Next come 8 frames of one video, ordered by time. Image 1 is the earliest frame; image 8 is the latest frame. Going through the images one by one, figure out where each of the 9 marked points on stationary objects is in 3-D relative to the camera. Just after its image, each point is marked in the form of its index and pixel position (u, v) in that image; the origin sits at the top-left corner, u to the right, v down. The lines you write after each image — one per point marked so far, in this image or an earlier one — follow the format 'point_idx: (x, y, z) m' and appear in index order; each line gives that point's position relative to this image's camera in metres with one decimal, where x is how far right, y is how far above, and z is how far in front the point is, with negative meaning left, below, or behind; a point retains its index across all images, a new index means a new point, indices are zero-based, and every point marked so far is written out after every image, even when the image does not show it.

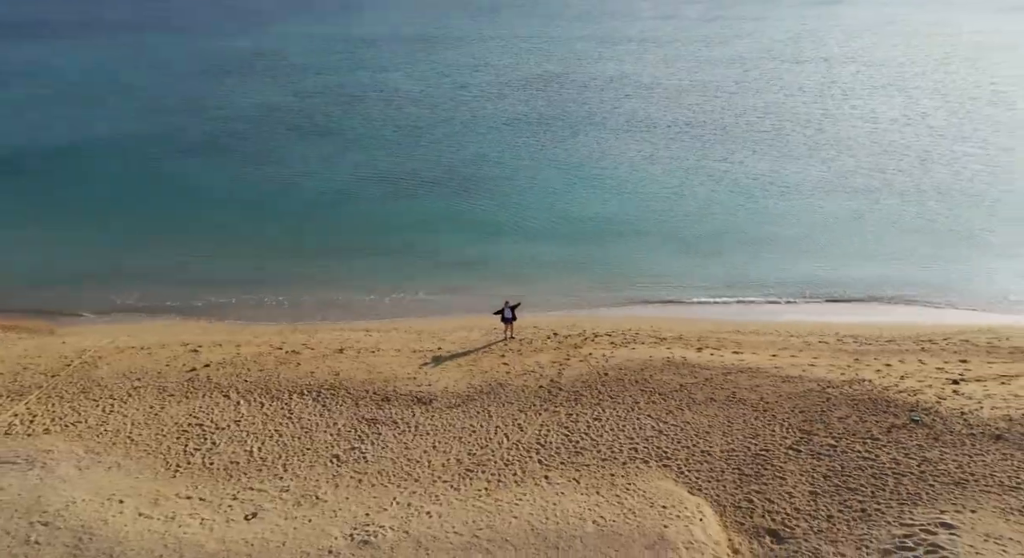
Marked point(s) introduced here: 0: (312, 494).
0: (-2.9, -3.2, +10.1) m
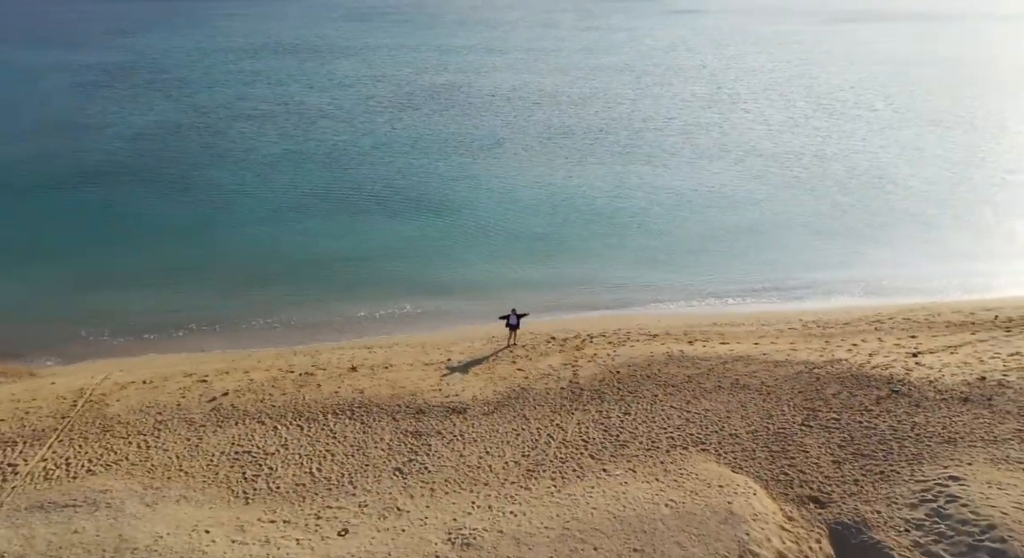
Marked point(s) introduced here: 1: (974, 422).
0: (-1.7, -3.4, +10.2) m
1: (+9.5, -2.9, +13.7) m
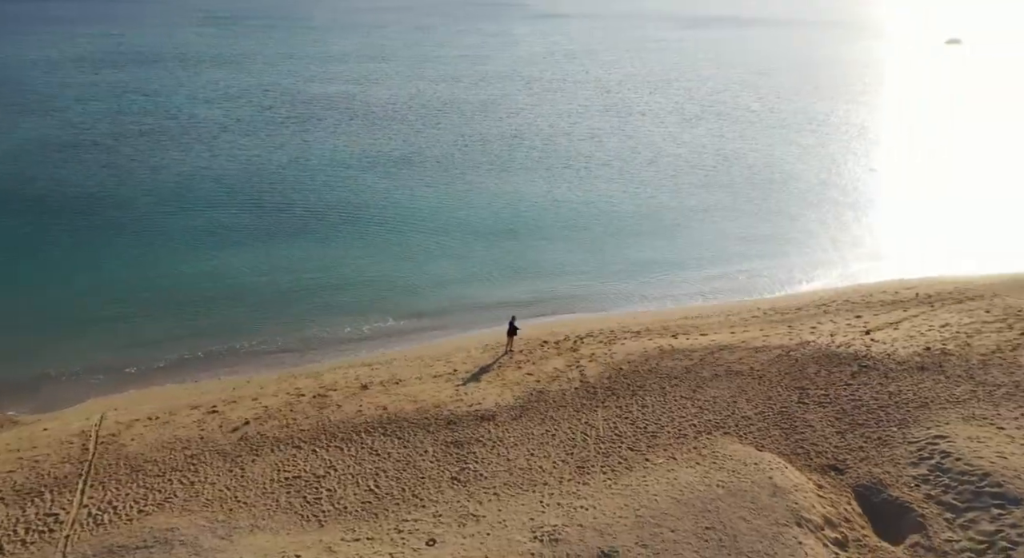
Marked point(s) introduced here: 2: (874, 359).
0: (-0.7, -3.6, +10.5) m
1: (+9.9, -2.5, +15.6) m
2: (+9.2, -2.0, +17.1) m
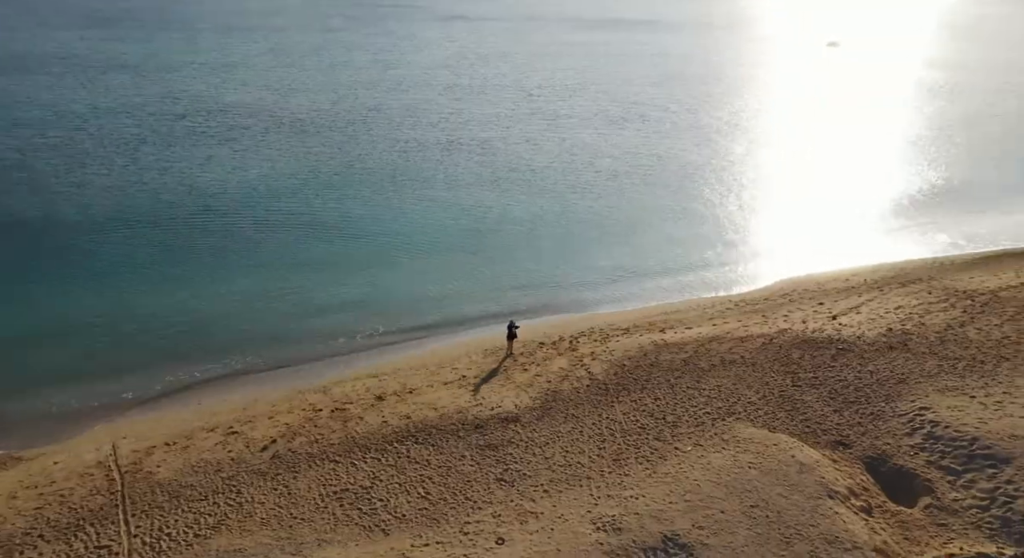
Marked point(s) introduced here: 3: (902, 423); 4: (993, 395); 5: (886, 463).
0: (+0.2, -3.7, +10.9) m
1: (+10.1, -2.2, +17.1) m
2: (+9.2, -1.7, +18.6) m
3: (+8.1, -3.0, +14.1) m
4: (+11.1, -2.7, +15.4) m
5: (+7.1, -3.5, +12.9) m
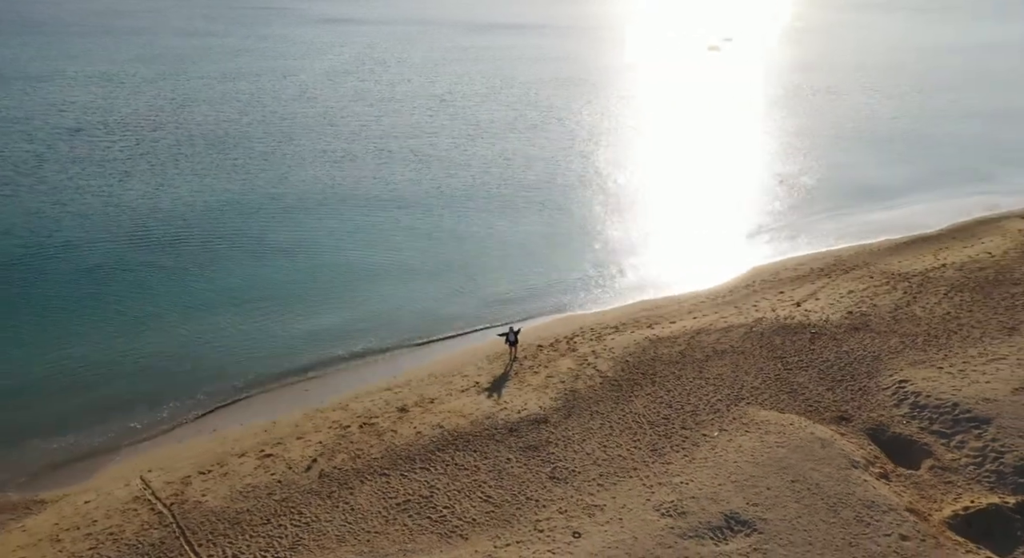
0: (+1.3, -3.8, +11.4) m
1: (+10.2, -1.8, +18.8) m
2: (+9.2, -1.4, +20.2) m
3: (+8.7, -2.7, +15.6) m
4: (+11.4, -2.2, +17.3) m
5: (+7.9, -3.2, +14.3) m
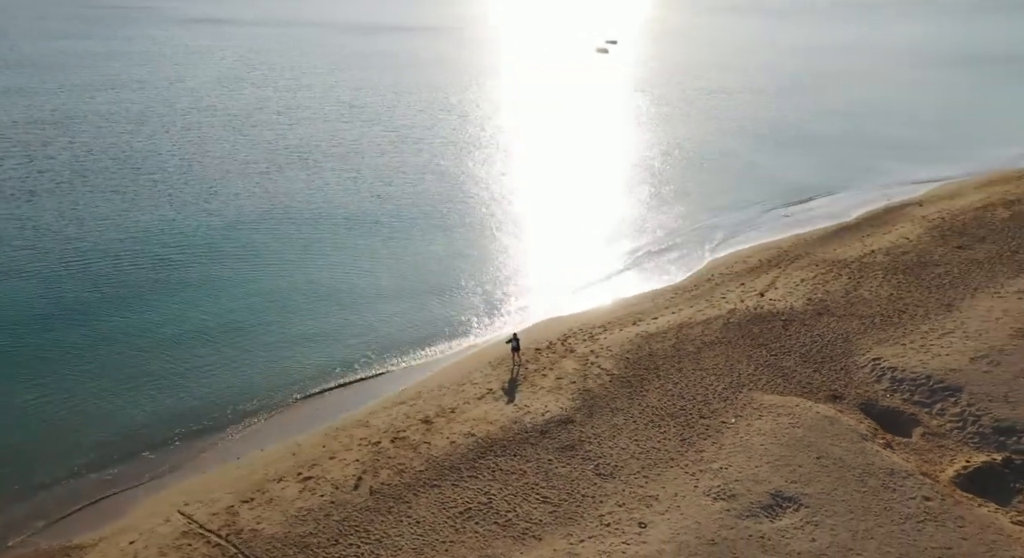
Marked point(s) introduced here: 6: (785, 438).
0: (+2.3, -3.9, +12.1) m
1: (+10.1, -1.5, +20.6) m
2: (+8.9, -1.1, +21.8) m
3: (+9.1, -2.4, +17.2) m
4: (+11.5, -1.8, +19.2) m
5: (+8.4, -3.0, +15.7) m
6: (+5.5, -3.2, +13.8) m
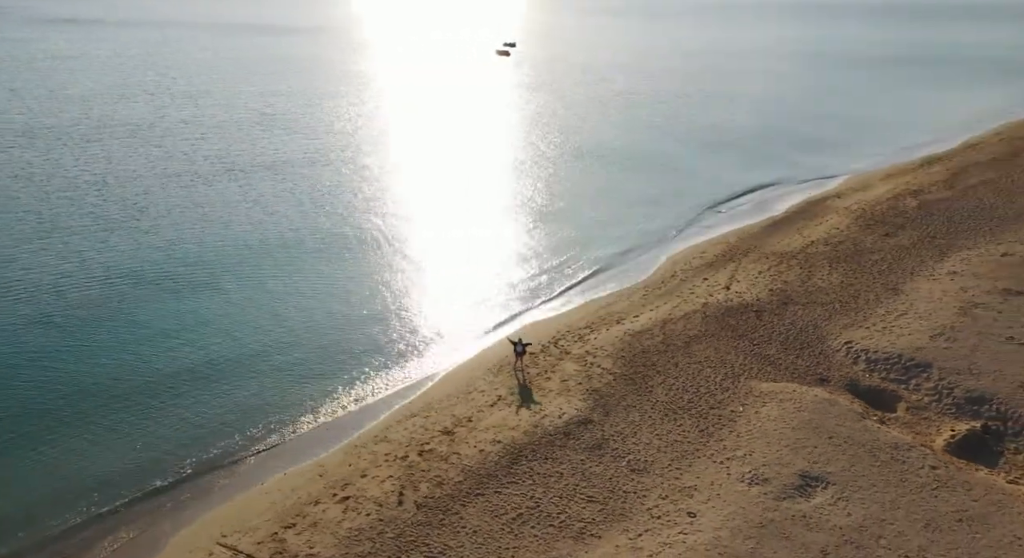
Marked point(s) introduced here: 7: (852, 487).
0: (+3.2, -3.9, +12.7) m
1: (+9.7, -1.2, +22.1) m
2: (+8.4, -0.9, +23.1) m
3: (+9.2, -2.1, +18.6) m
4: (+11.4, -1.4, +20.9) m
5: (+8.7, -2.7, +17.1) m
6: (+6.1, -3.1, +14.7) m
7: (+6.2, -3.8, +12.3) m
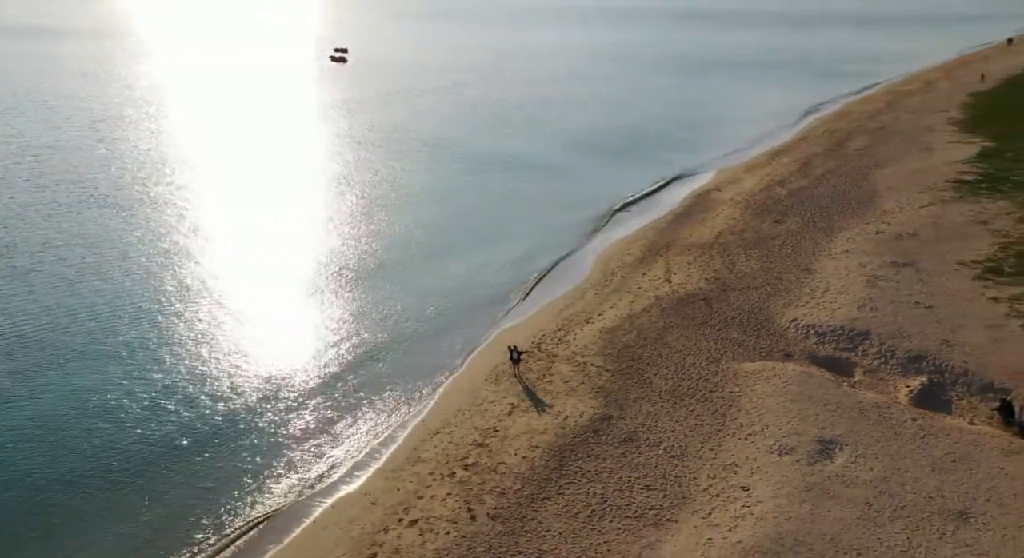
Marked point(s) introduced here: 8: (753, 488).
0: (+4.4, -3.9, +14.1) m
1: (+8.7, -0.7, +24.5) m
2: (+7.1, -0.6, +25.3) m
3: (+8.9, -1.7, +21.0) m
4: (+10.5, -0.8, +23.8) m
5: (+8.8, -2.3, +19.5) m
6: (+6.8, -2.8, +16.7) m
7: (+7.4, -3.5, +14.3) m
8: (+4.7, -4.1, +13.1) m
